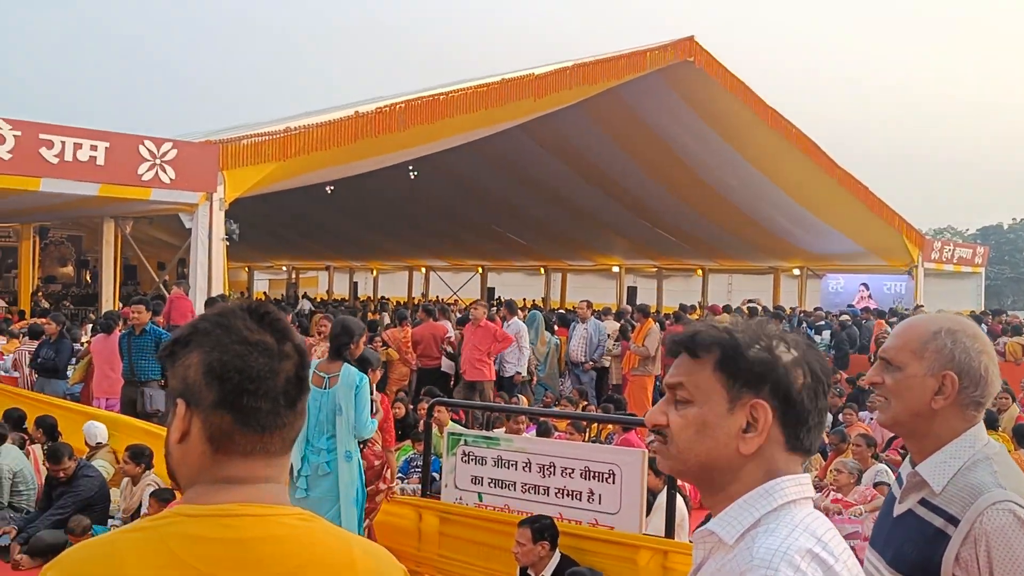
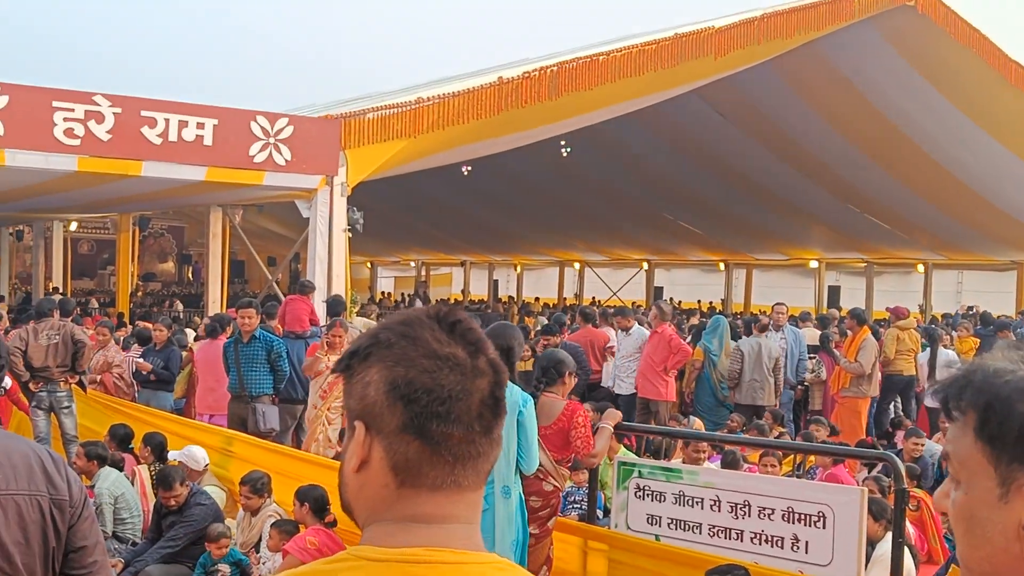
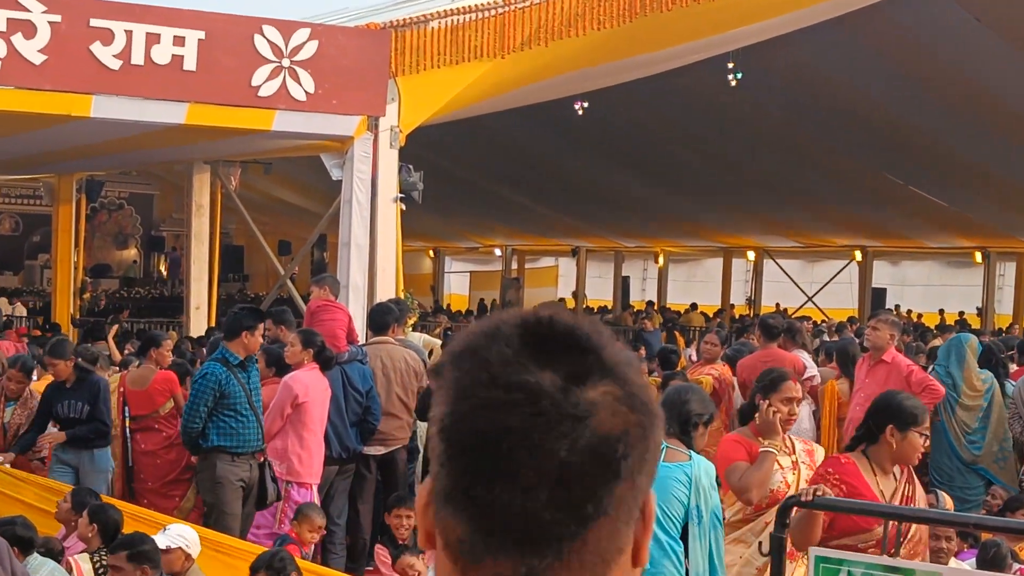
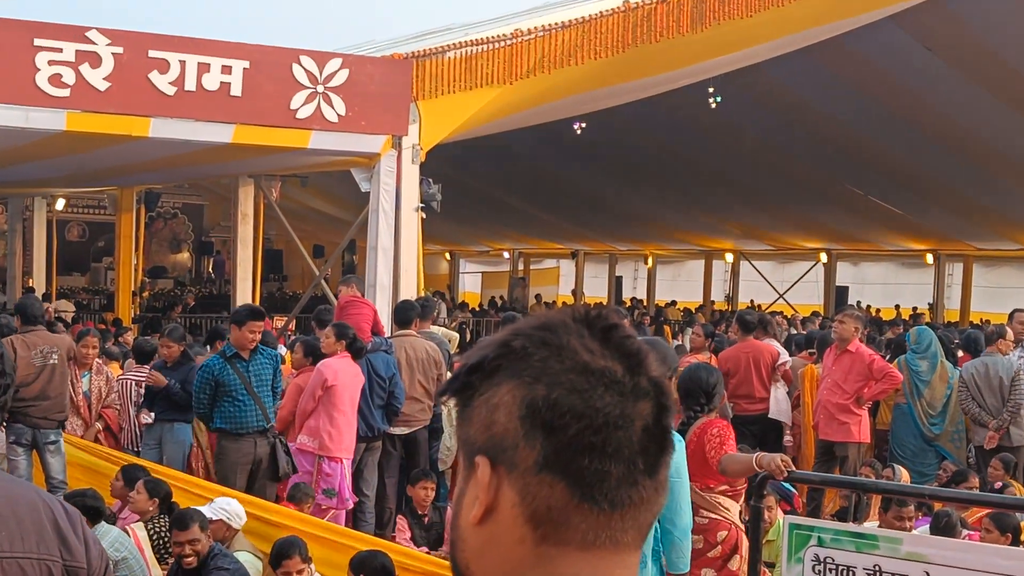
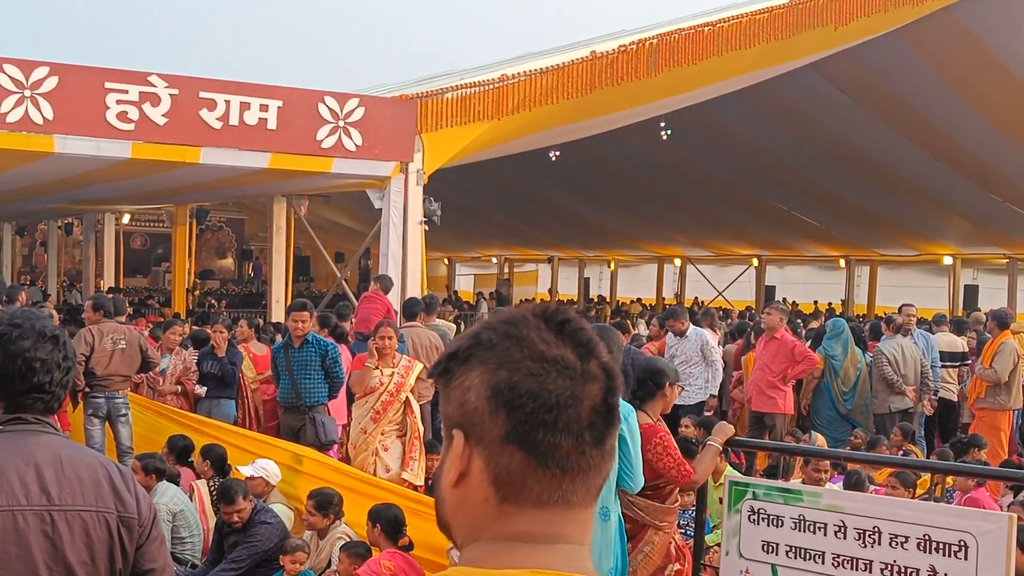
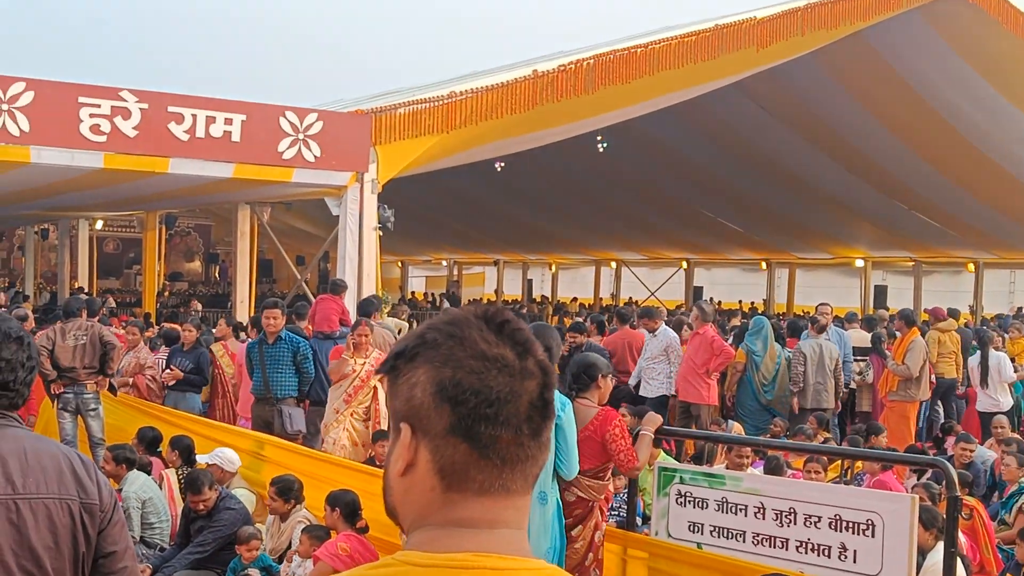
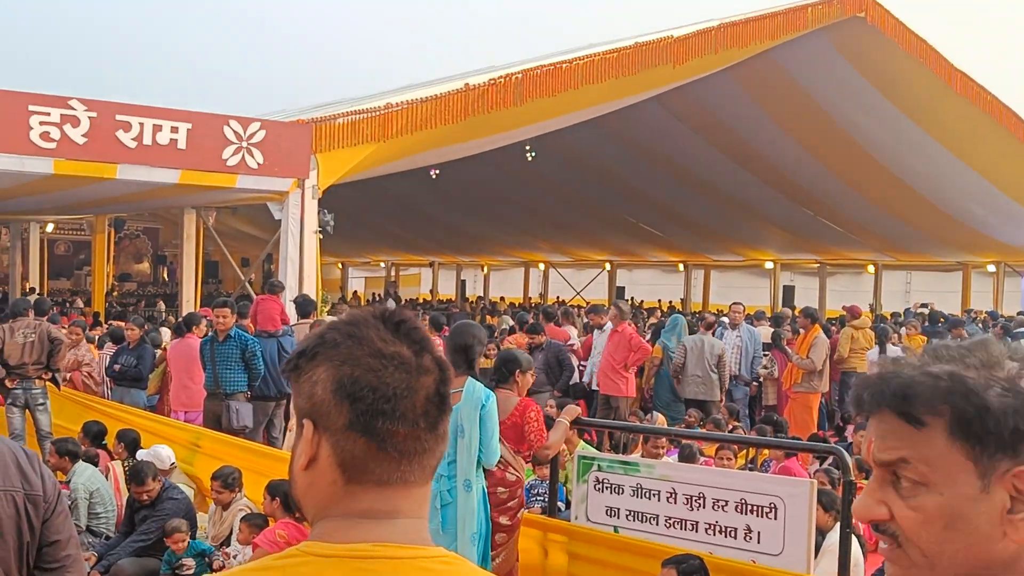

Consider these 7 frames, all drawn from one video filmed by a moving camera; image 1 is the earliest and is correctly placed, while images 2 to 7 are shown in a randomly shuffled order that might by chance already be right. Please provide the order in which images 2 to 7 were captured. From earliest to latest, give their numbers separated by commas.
7, 2, 6, 5, 4, 3
